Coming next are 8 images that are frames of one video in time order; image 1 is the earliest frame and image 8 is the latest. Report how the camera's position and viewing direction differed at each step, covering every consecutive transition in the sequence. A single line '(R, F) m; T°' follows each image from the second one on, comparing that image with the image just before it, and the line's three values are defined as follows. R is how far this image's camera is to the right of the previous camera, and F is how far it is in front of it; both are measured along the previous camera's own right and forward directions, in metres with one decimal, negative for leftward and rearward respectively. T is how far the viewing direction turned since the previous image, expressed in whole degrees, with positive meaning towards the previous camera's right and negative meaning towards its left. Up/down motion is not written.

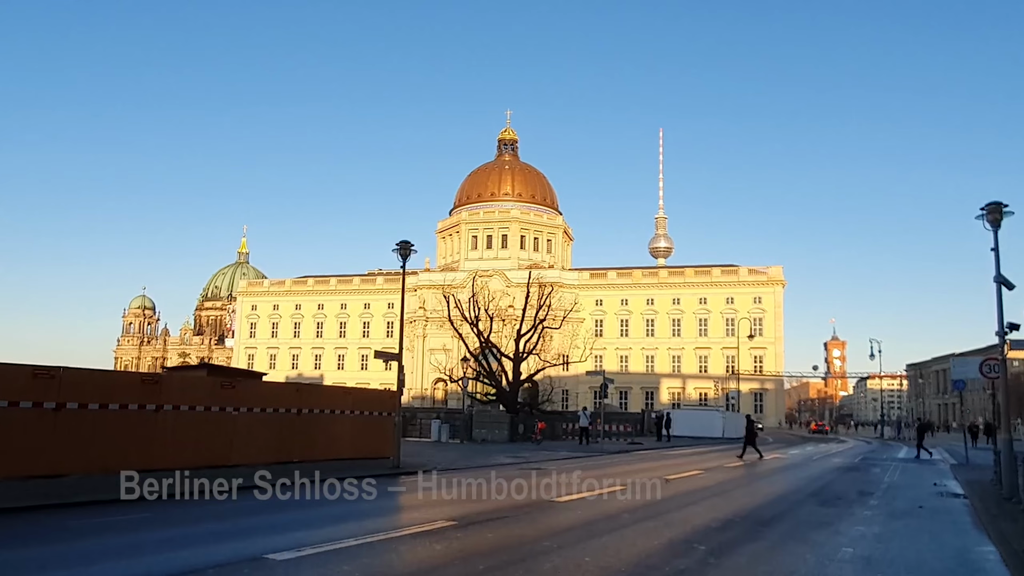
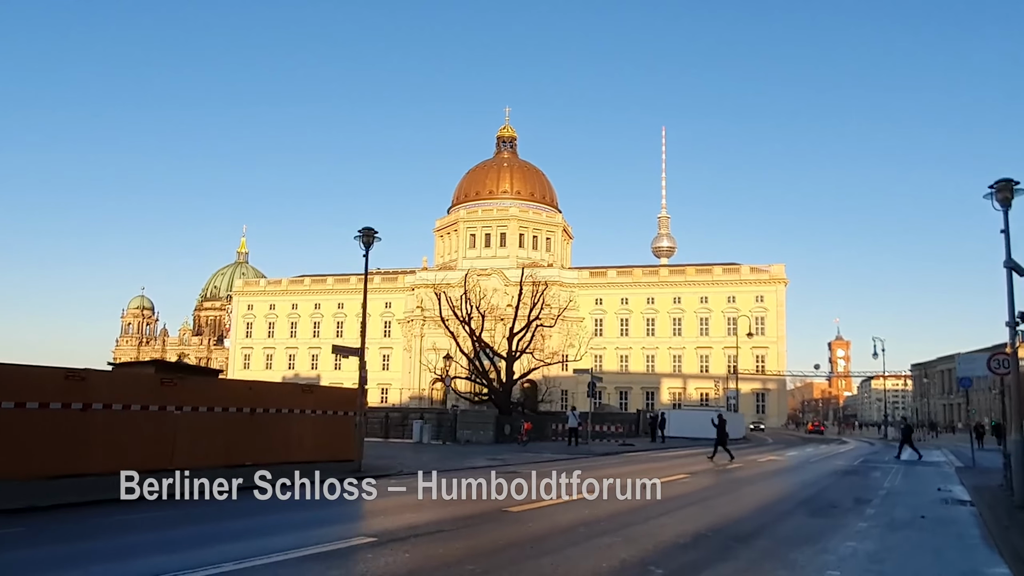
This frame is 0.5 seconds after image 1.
(+0.8, +1.6) m; 0°
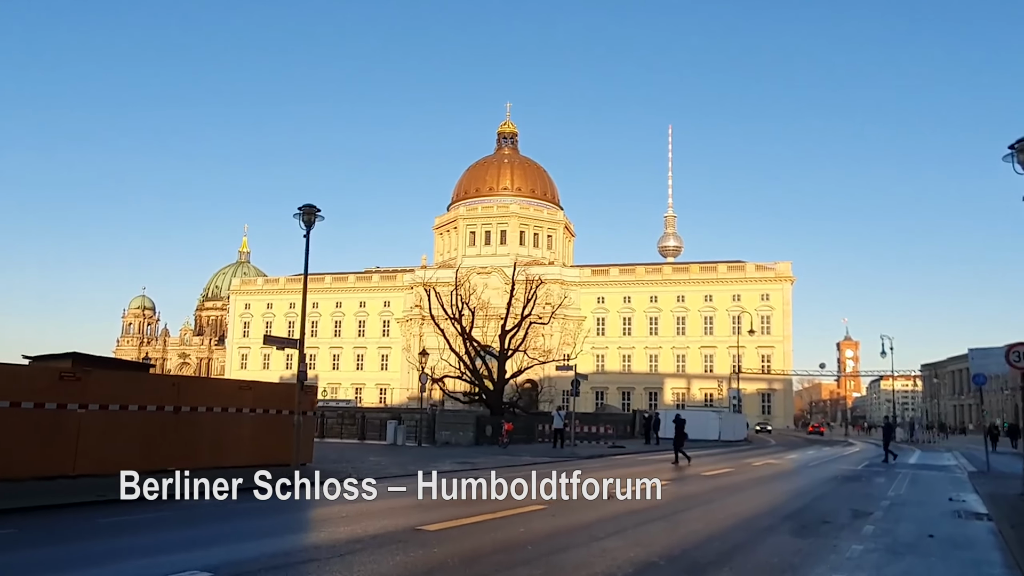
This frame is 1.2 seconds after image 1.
(+1.1, +2.2) m; -1°
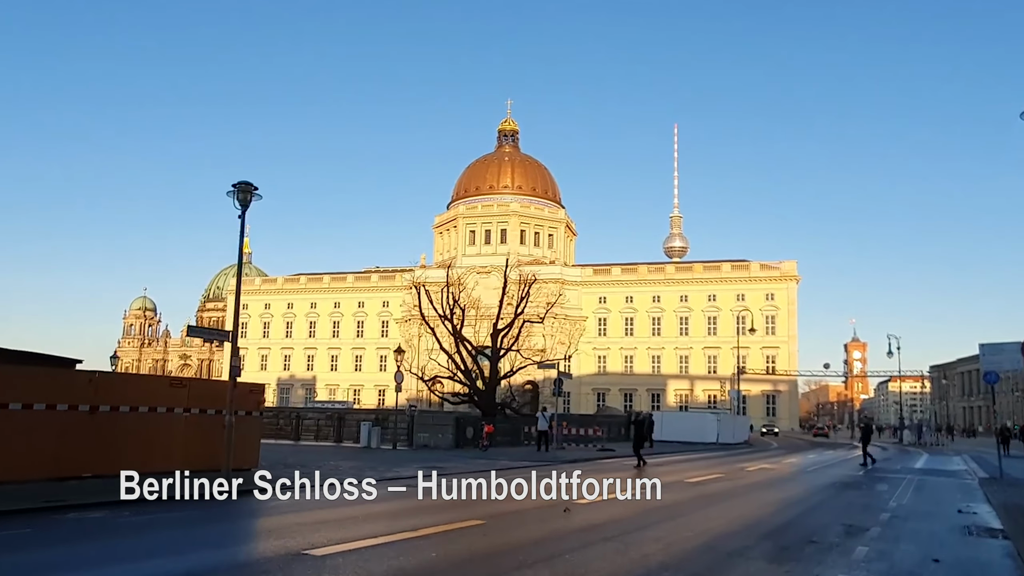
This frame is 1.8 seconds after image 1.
(+1.0, +1.9) m; 0°
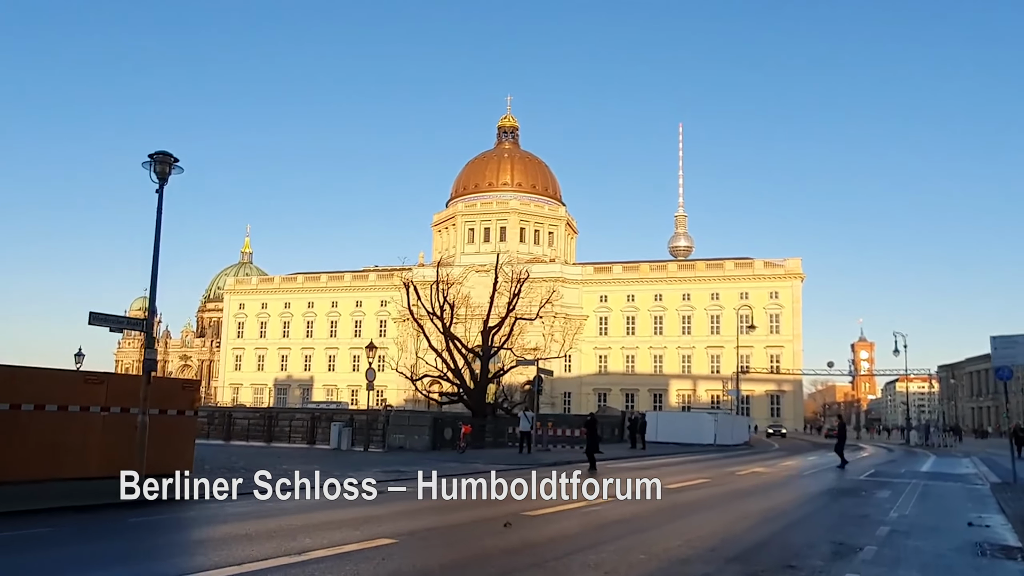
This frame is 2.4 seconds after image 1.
(+0.9, +1.9) m; 0°
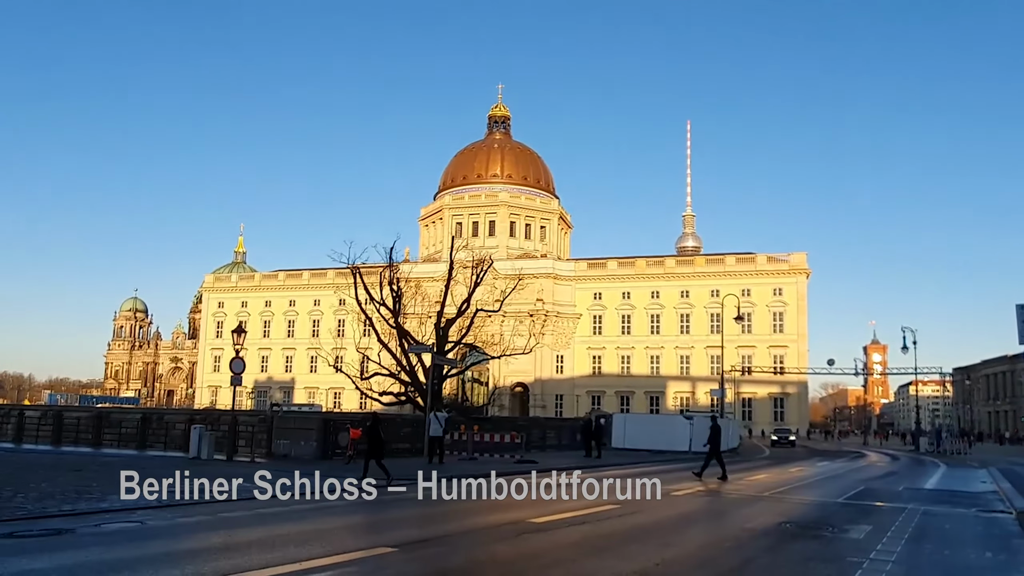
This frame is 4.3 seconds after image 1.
(+3.0, +5.8) m; -1°
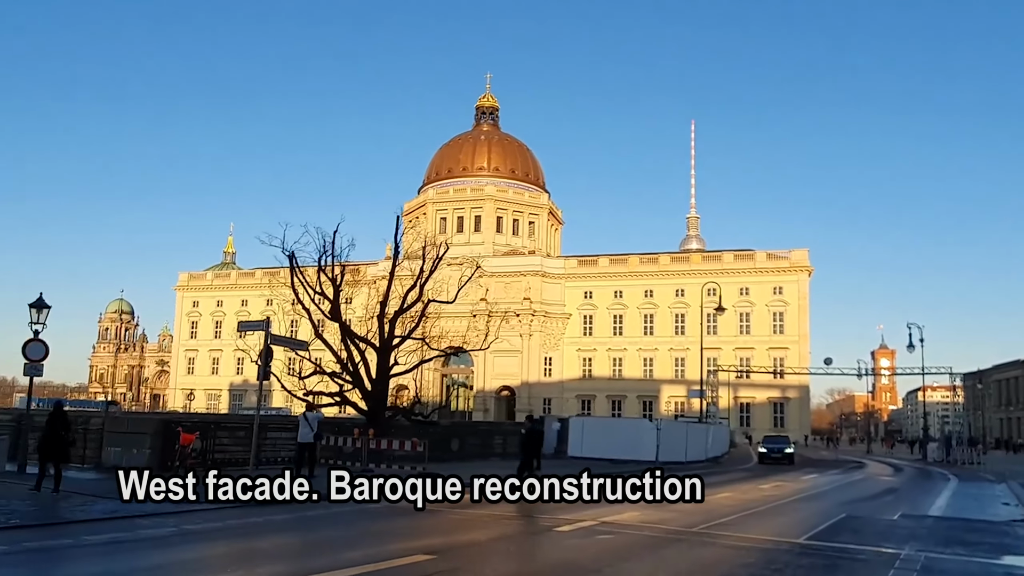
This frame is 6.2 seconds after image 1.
(+2.7, +5.4) m; -1°
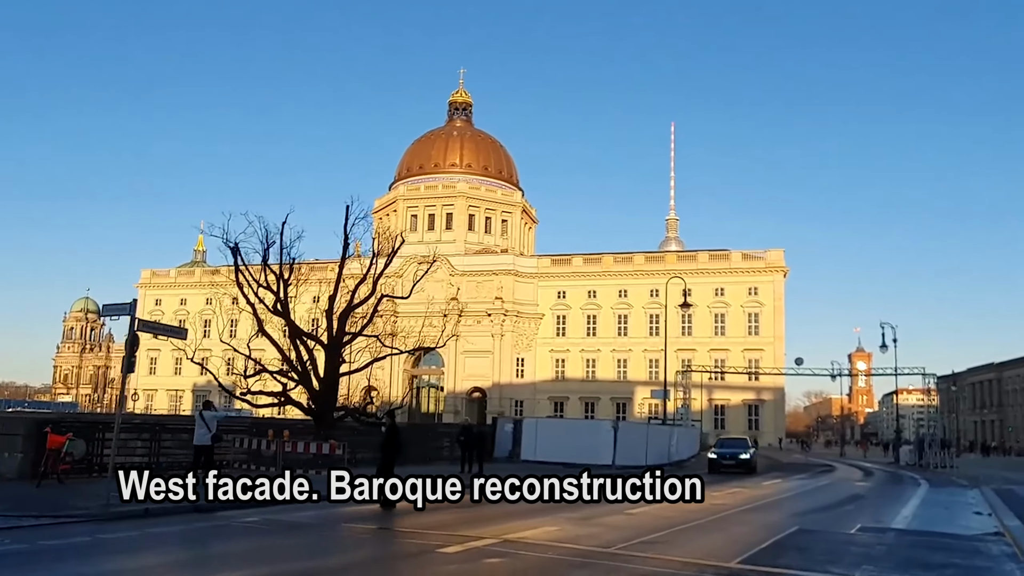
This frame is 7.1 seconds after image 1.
(+1.2, +2.0) m; +1°
